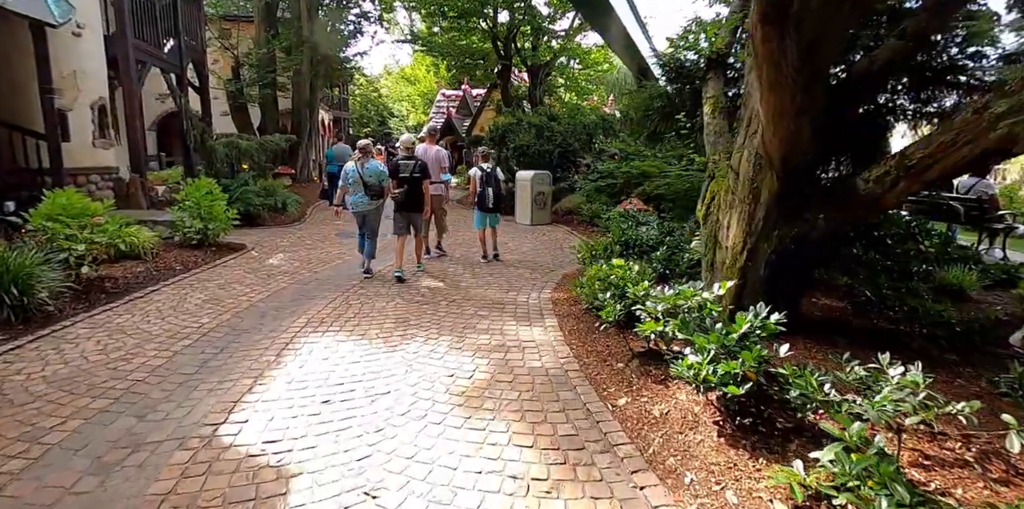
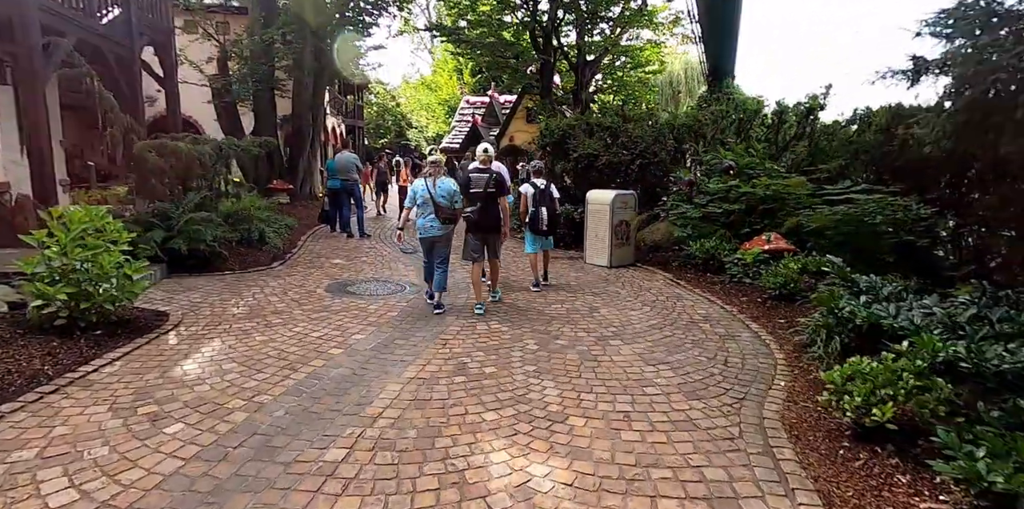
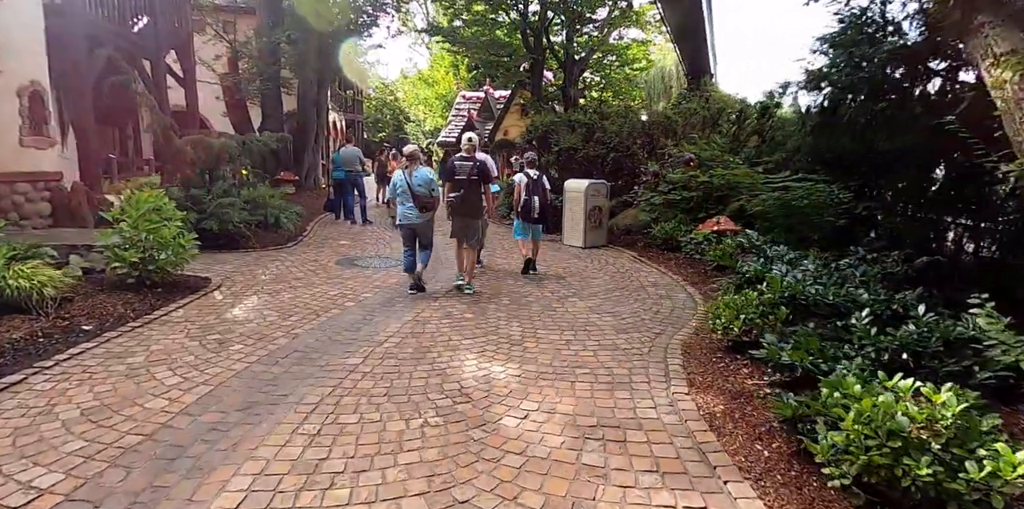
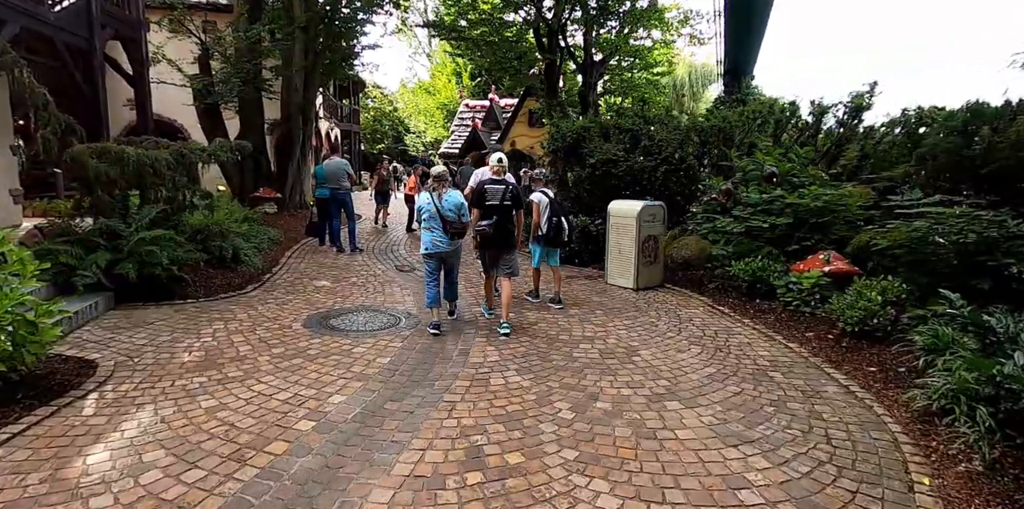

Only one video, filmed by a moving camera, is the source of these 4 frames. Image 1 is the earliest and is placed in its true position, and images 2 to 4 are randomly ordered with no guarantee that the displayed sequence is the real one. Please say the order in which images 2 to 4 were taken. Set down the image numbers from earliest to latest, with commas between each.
3, 2, 4
